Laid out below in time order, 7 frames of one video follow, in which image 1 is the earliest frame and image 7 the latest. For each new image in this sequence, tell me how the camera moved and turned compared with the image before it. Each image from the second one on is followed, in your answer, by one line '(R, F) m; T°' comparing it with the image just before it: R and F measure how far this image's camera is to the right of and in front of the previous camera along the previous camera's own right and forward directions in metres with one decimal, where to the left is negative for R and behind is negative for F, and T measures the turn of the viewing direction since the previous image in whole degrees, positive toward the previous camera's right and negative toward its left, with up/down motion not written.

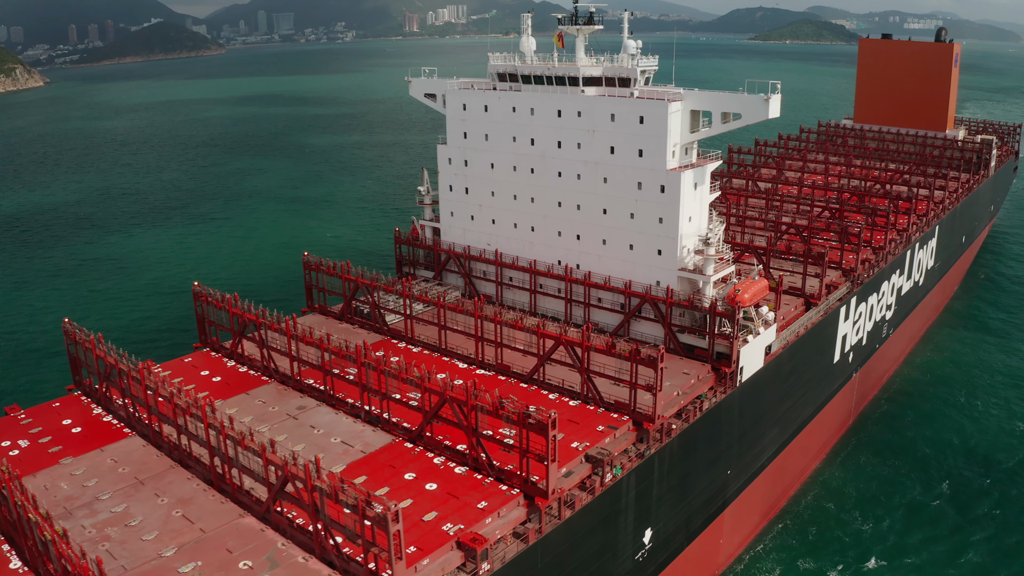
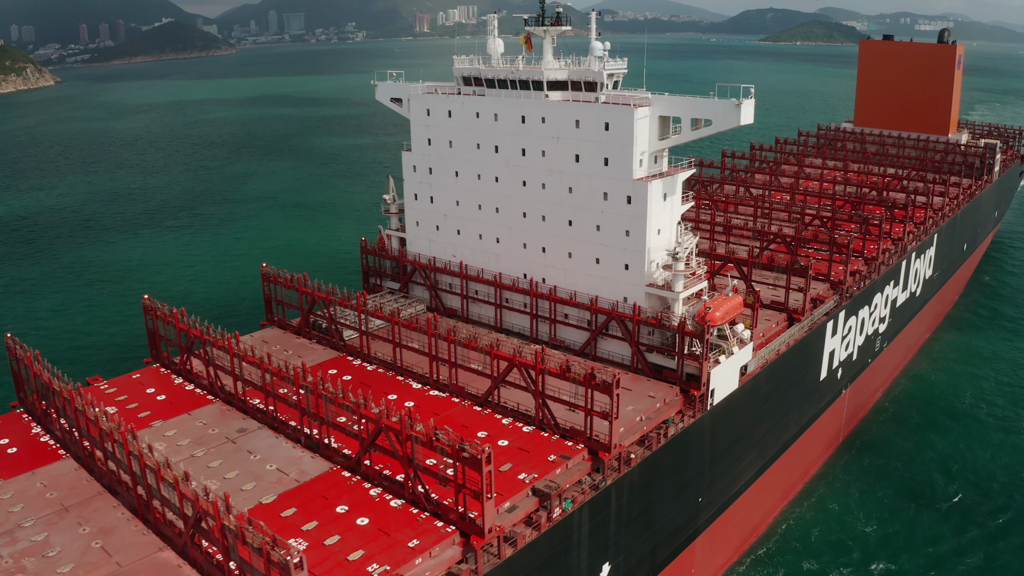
(+1.7, +1.5) m; -1°
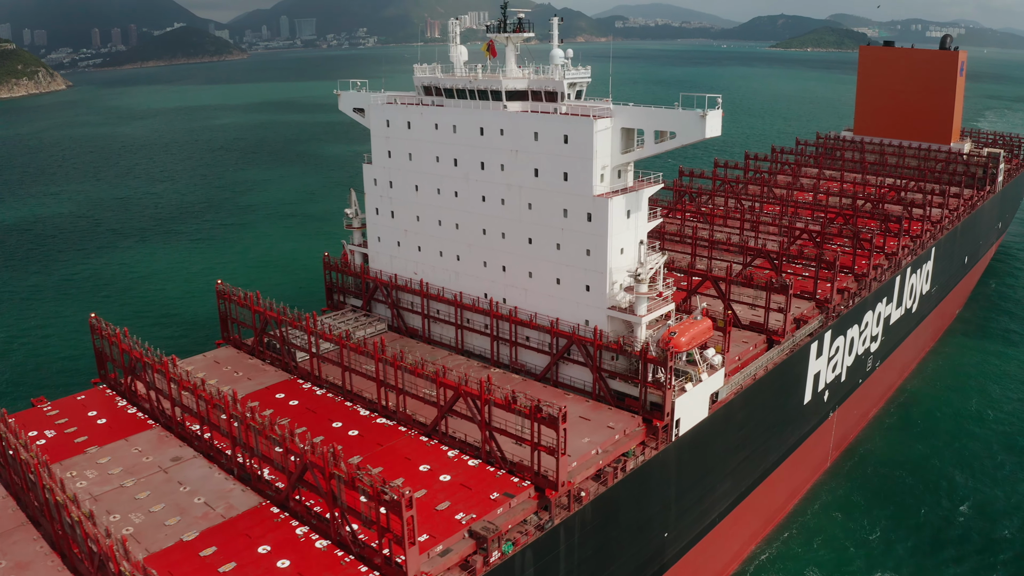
(+1.7, +1.4) m; -1°
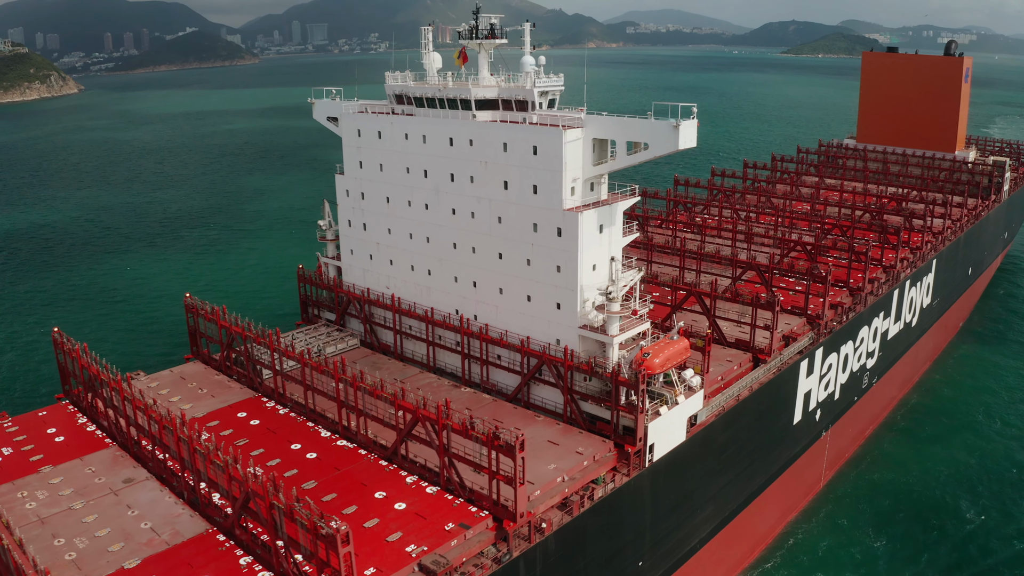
(+1.3, +0.9) m; -1°
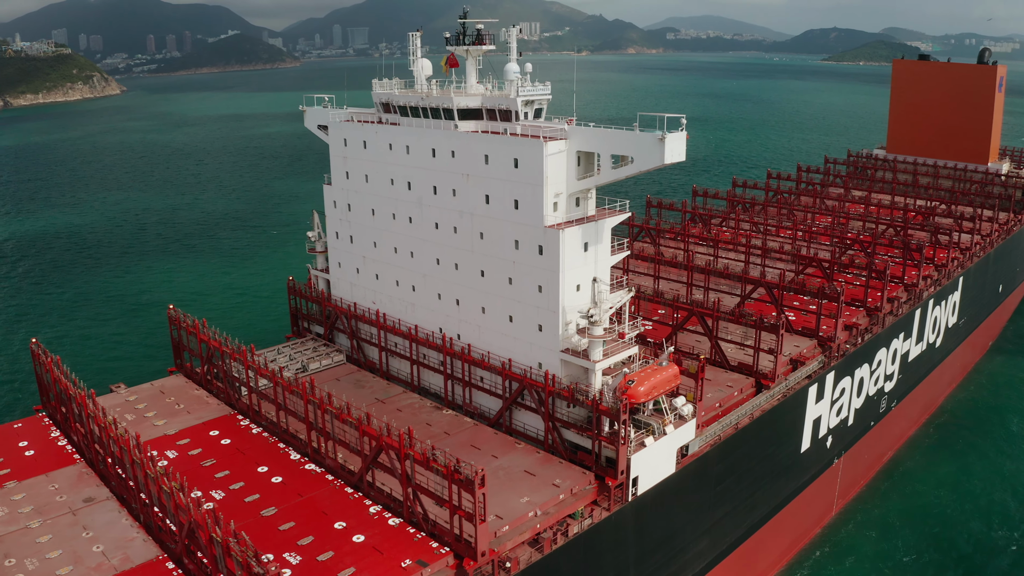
(+1.5, +1.2) m; -2°
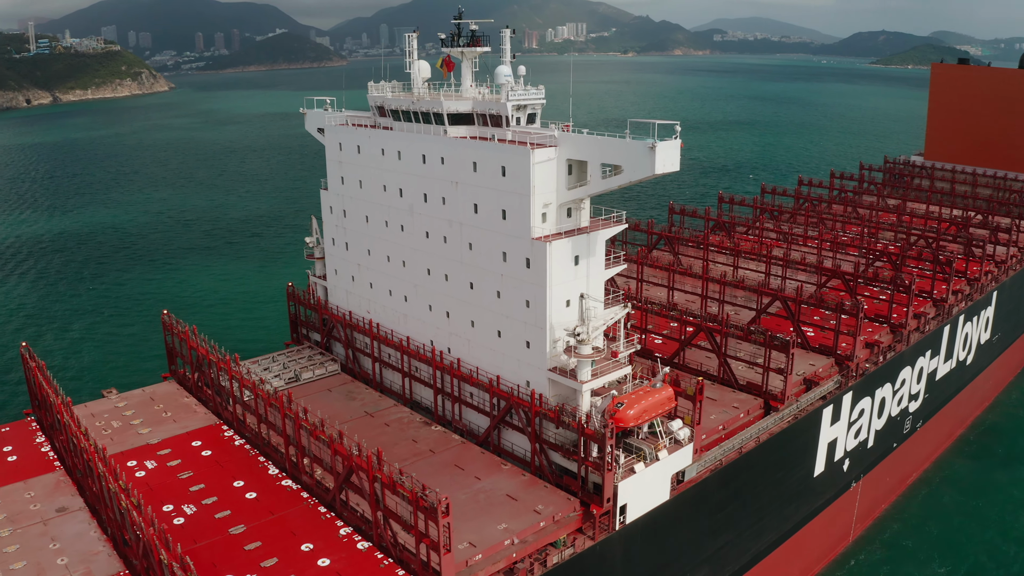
(+1.4, +1.0) m; -3°
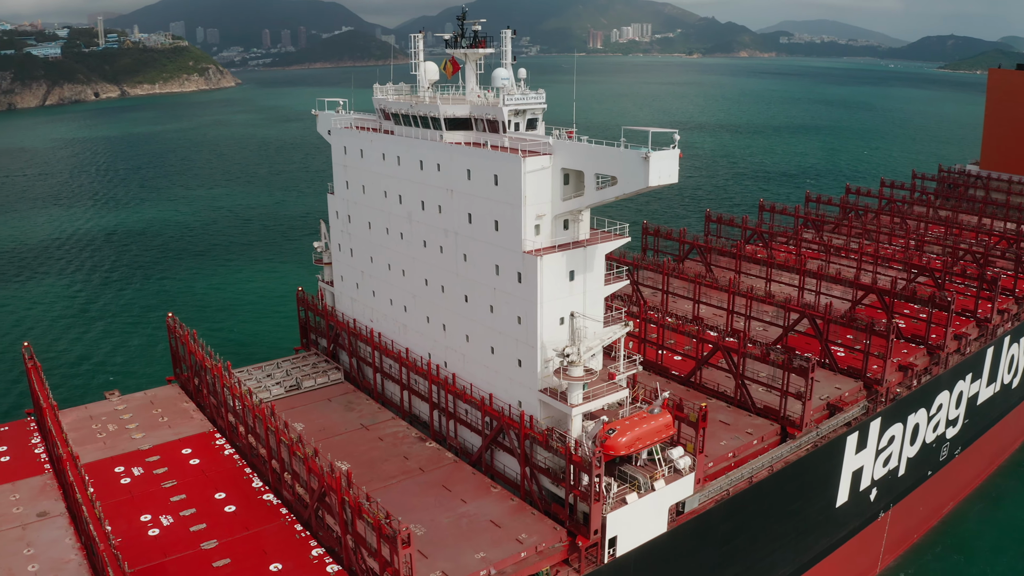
(+1.6, +1.0) m; -4°
